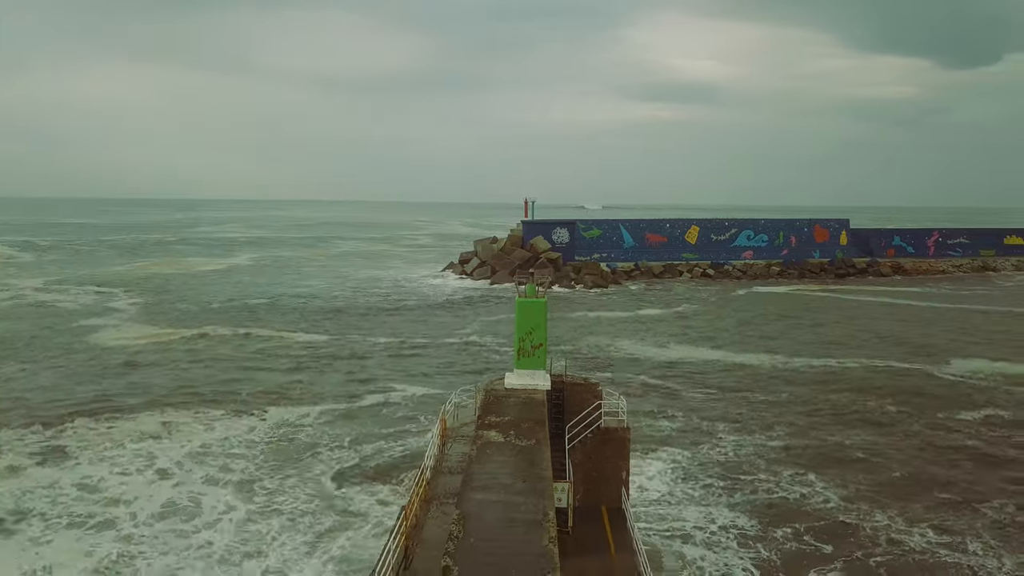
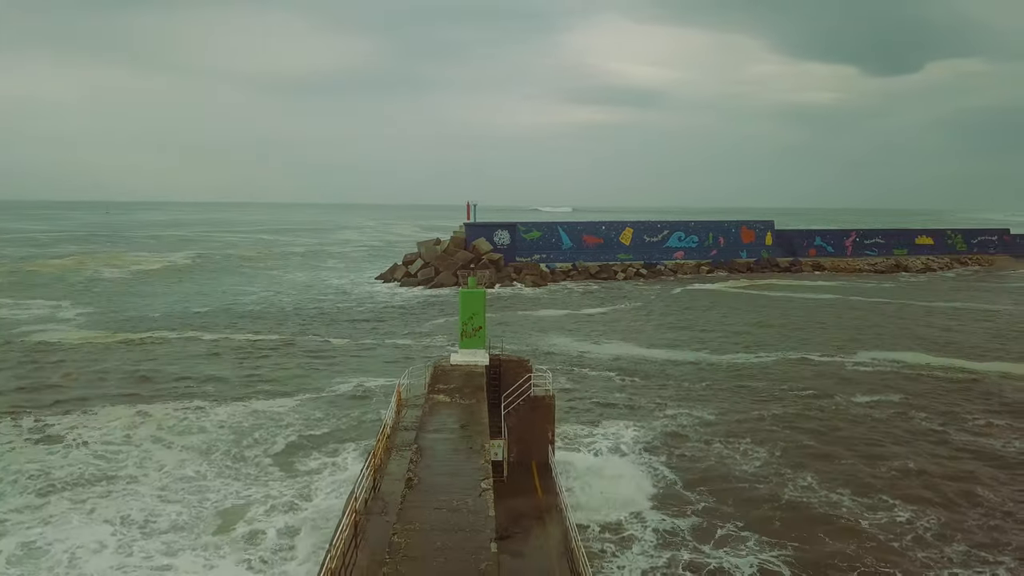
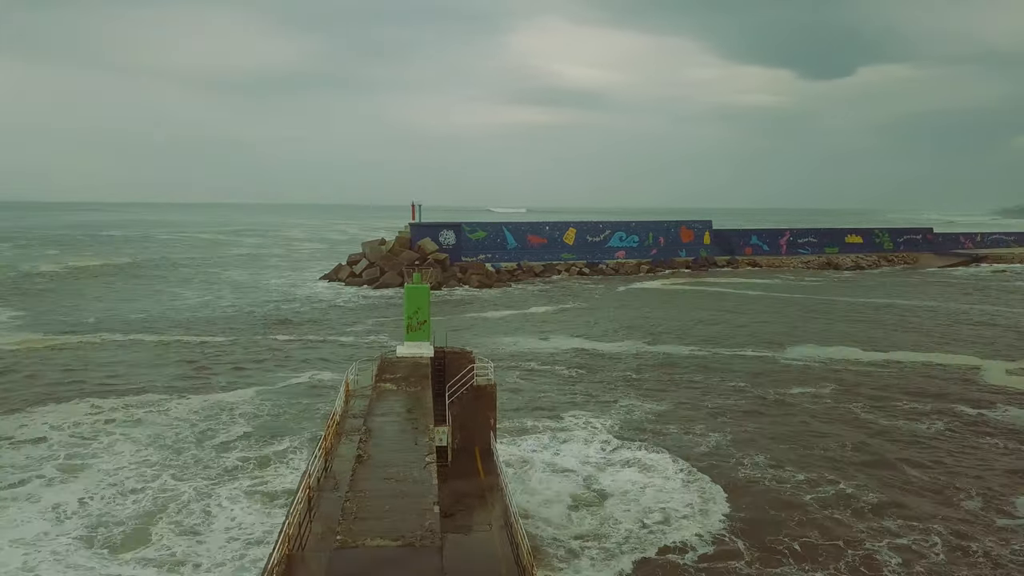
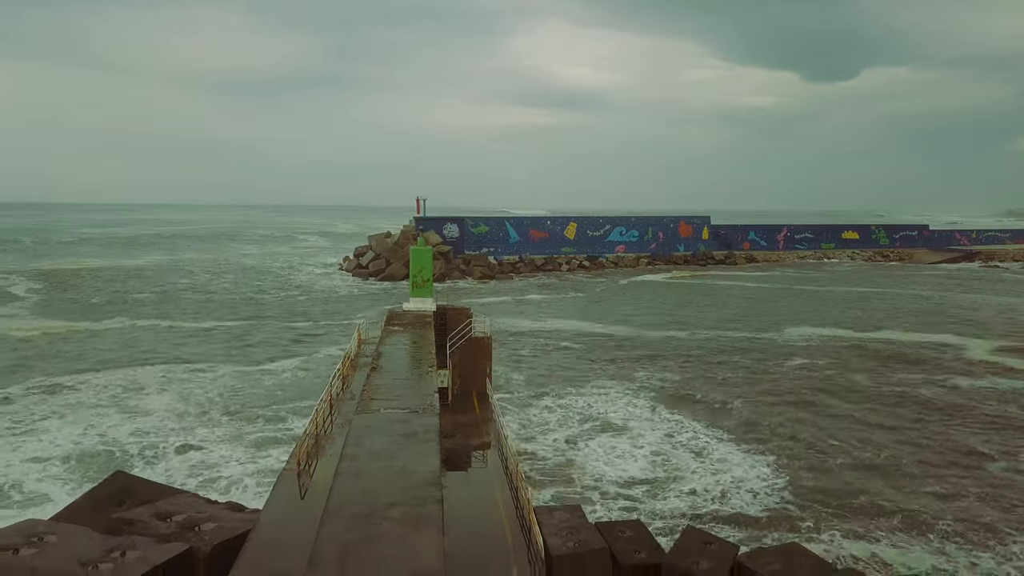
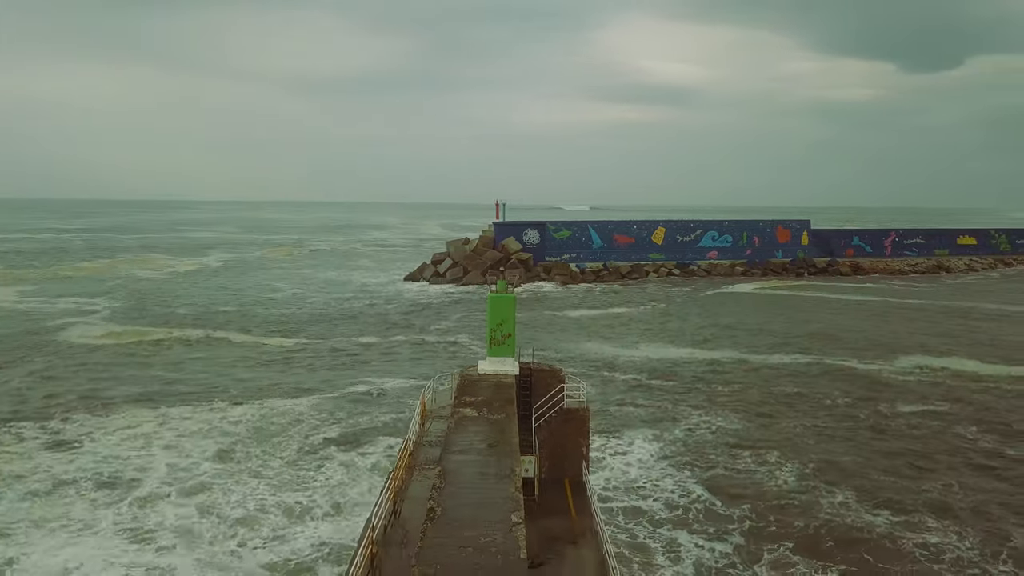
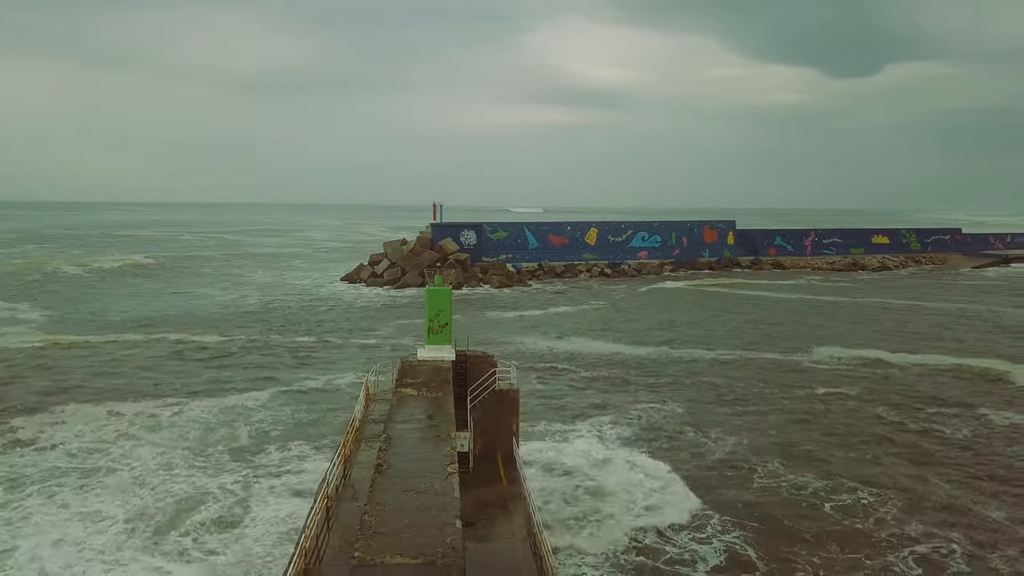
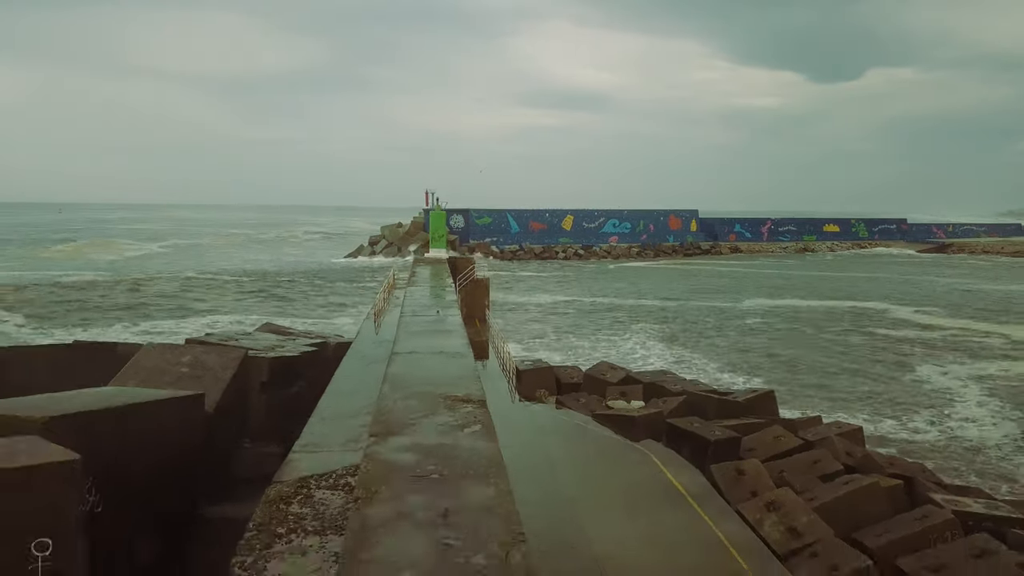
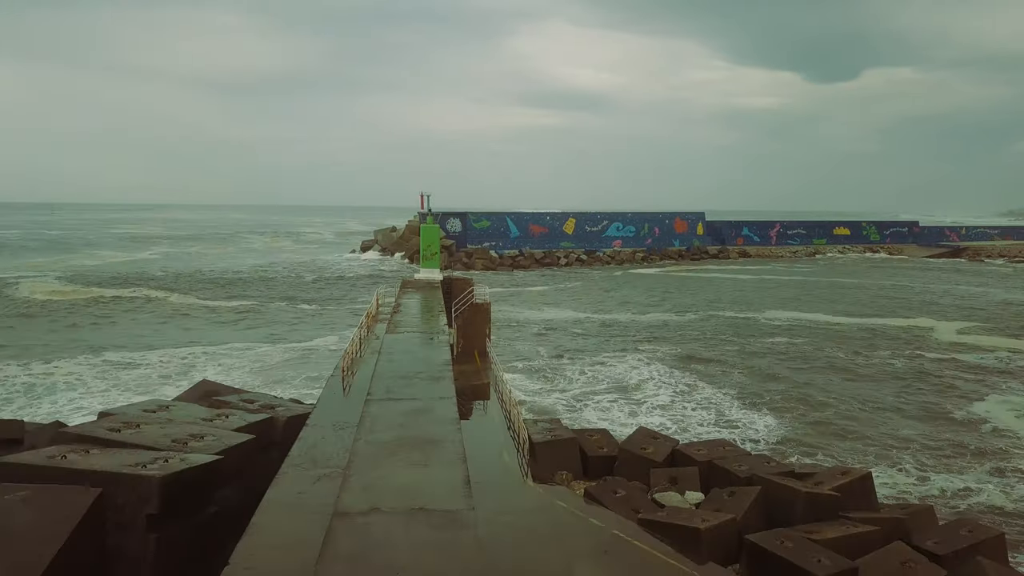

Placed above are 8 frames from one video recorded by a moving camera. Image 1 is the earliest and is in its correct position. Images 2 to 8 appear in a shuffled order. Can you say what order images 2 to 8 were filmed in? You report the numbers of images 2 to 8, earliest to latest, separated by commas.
5, 2, 6, 3, 4, 8, 7
